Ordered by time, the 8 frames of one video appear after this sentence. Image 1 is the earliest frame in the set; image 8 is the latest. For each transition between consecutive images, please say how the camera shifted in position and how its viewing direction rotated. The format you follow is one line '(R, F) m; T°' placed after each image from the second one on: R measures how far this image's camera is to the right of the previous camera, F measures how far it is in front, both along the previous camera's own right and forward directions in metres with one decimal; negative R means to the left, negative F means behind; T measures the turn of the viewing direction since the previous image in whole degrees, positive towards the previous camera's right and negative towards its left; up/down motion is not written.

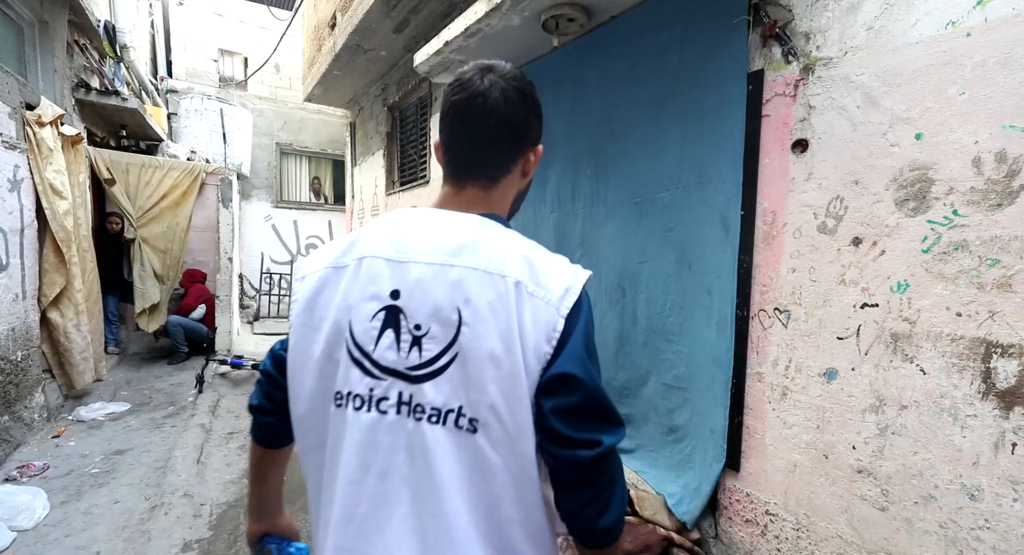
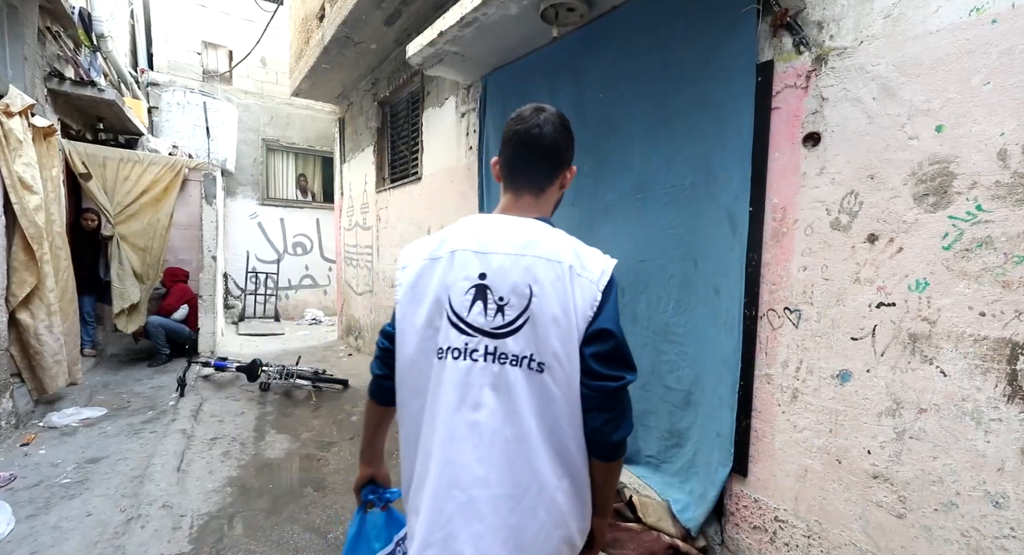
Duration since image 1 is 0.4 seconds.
(0.0, +0.1) m; +1°
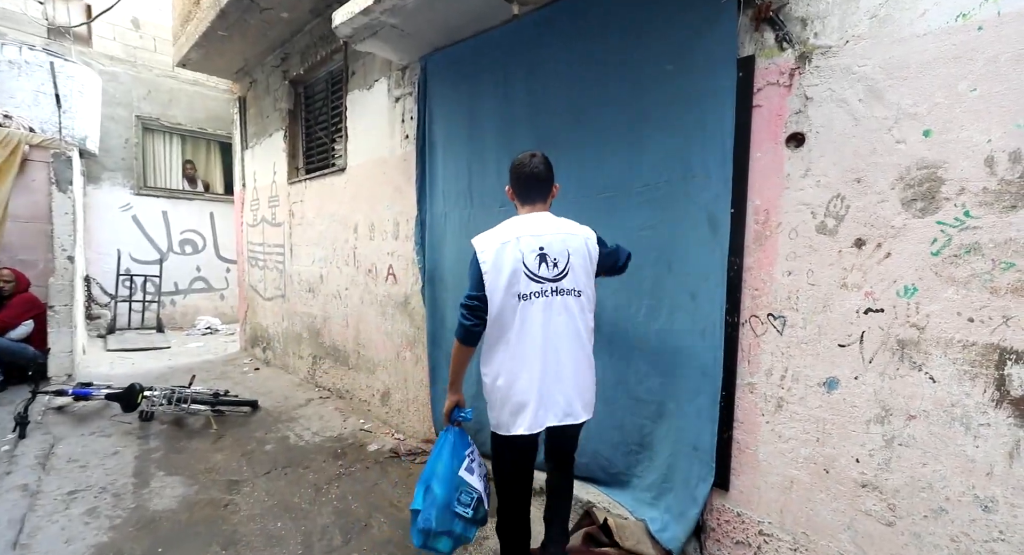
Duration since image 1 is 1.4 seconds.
(-0.2, +0.3) m; +11°
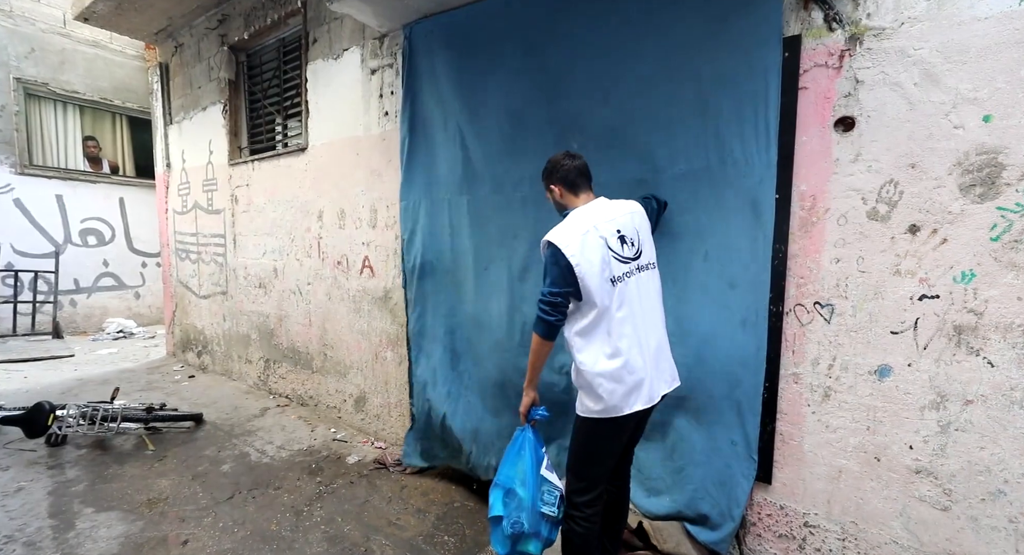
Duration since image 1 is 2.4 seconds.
(-0.4, +0.2) m; +9°
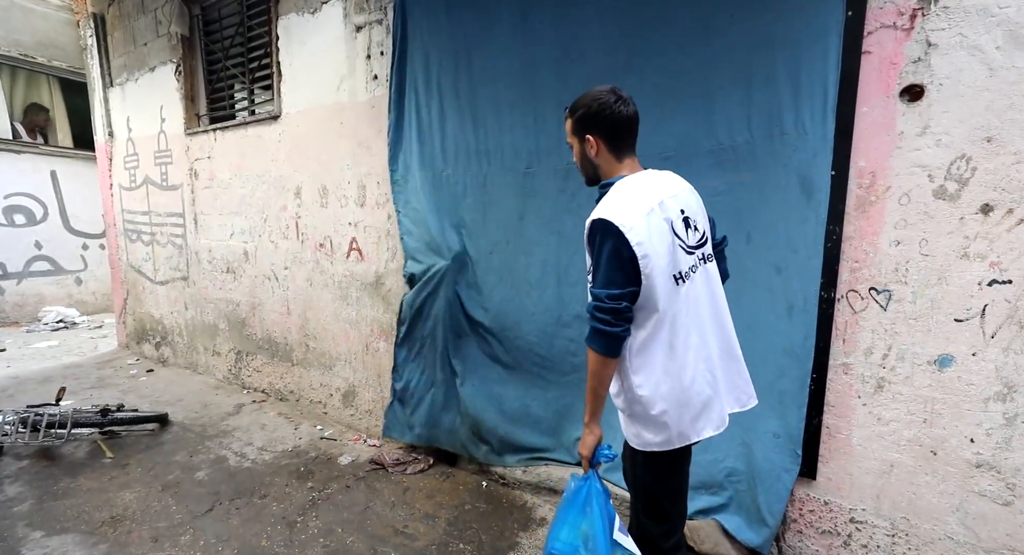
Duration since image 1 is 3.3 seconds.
(-0.2, +0.2) m; +4°
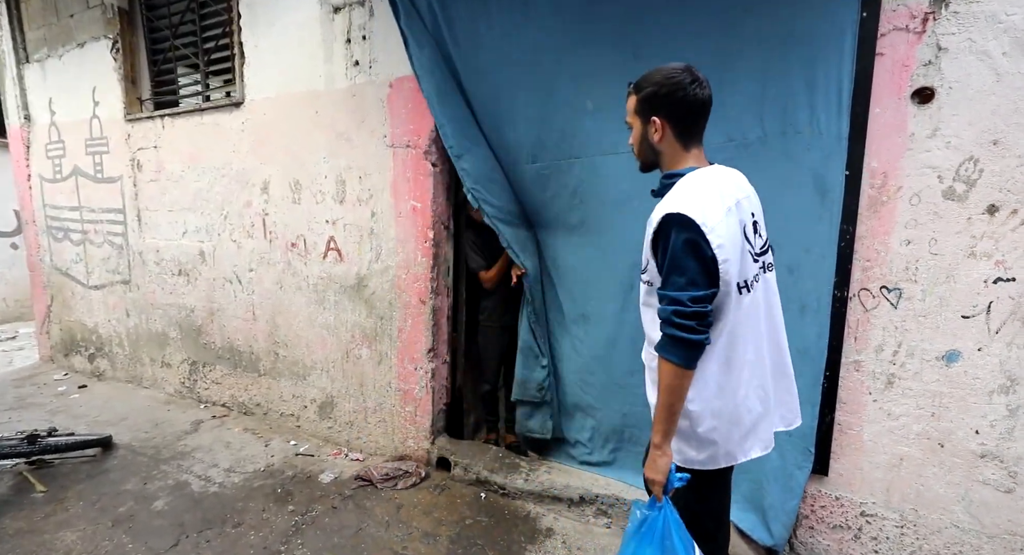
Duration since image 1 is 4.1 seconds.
(-0.2, +0.1) m; +6°
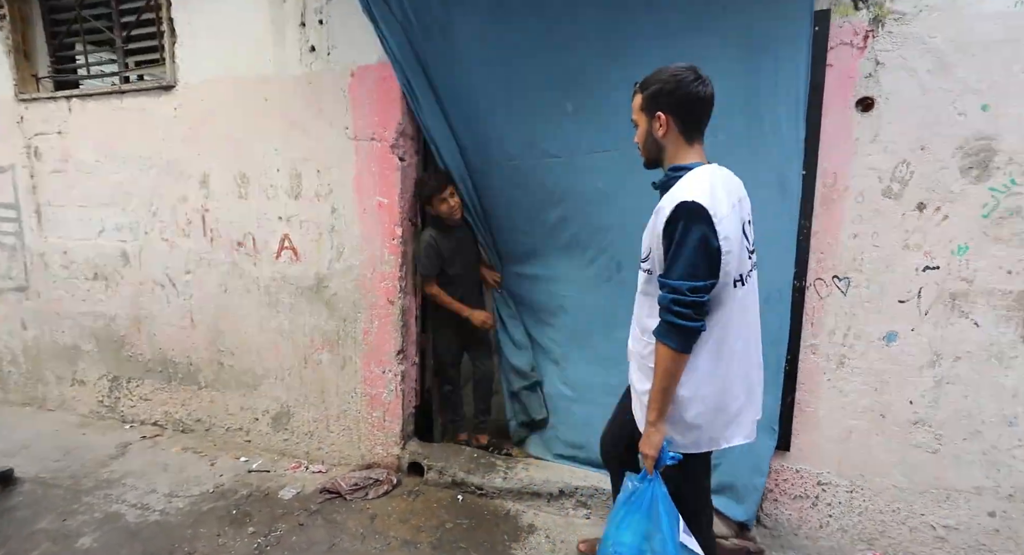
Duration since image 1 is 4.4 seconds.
(-0.2, 0.0) m; +9°
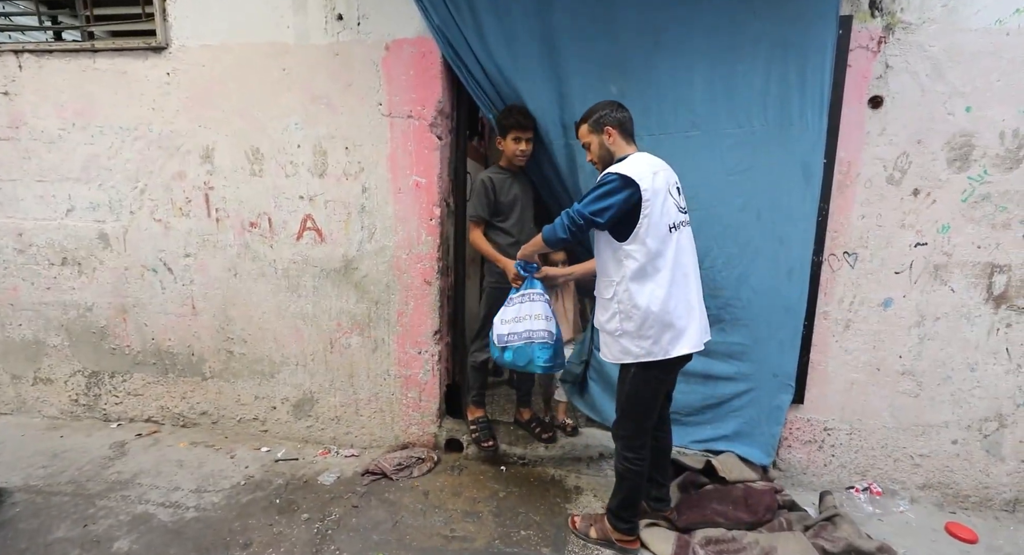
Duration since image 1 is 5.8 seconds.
(-0.6, 0.0) m; +10°
